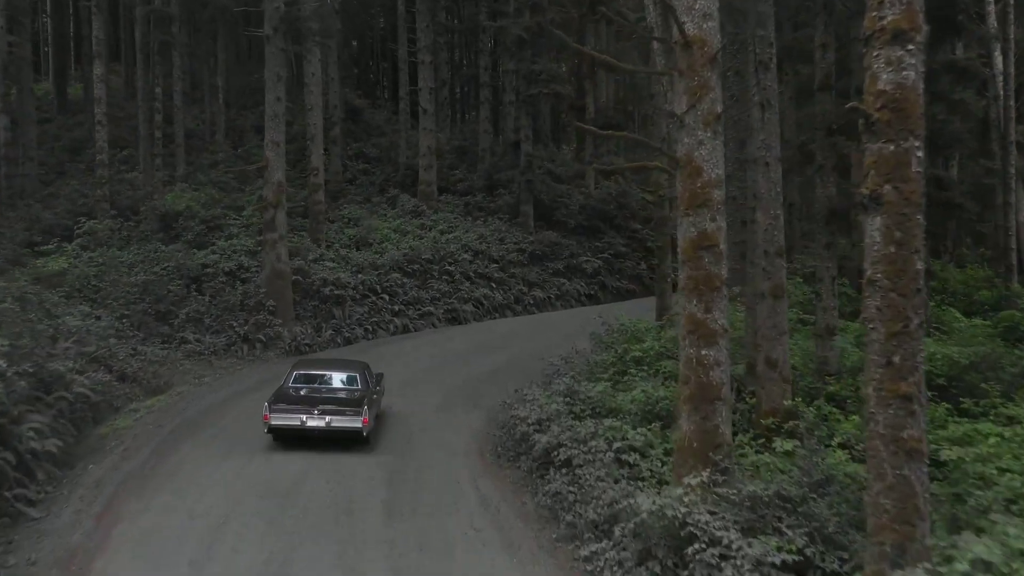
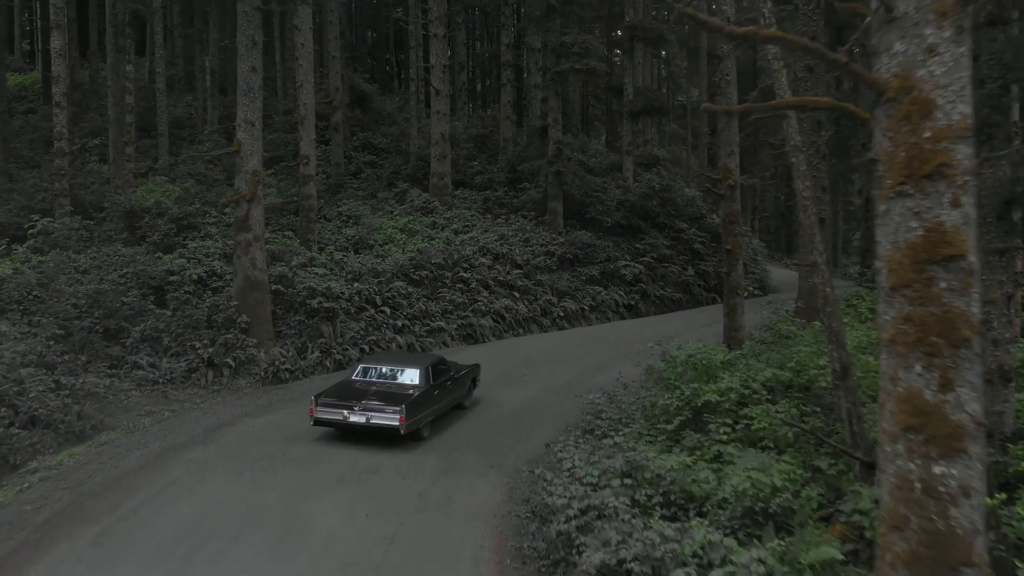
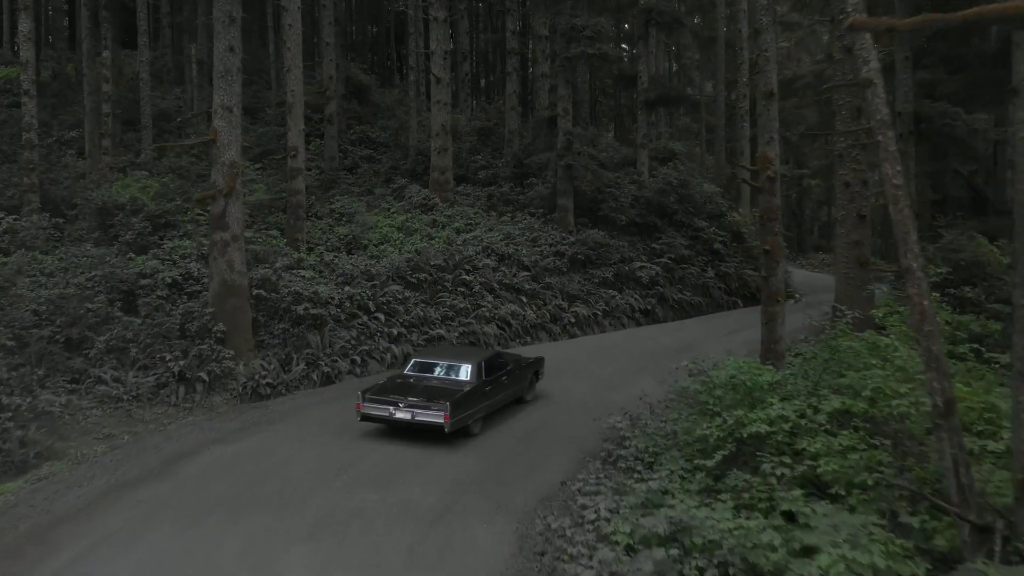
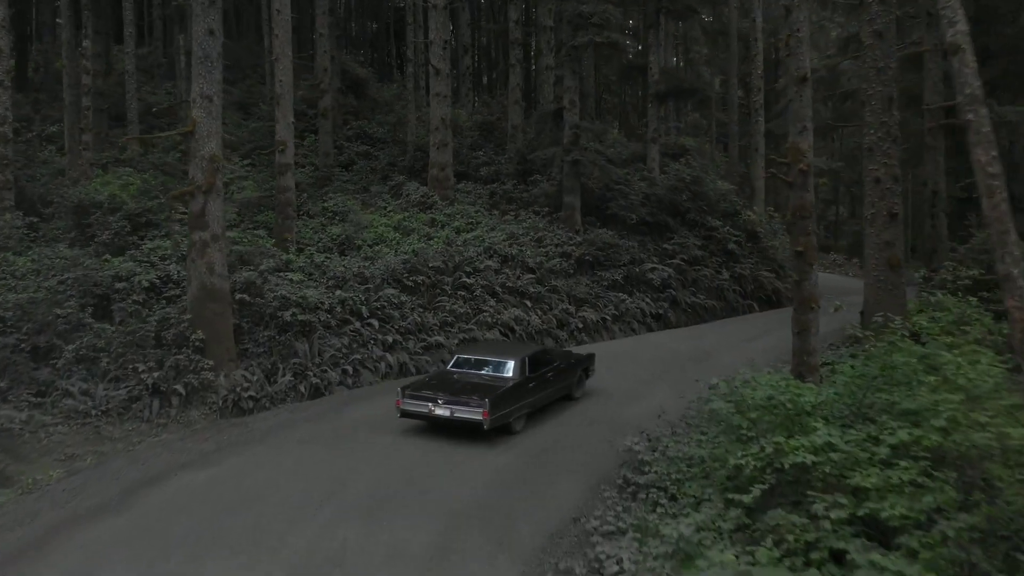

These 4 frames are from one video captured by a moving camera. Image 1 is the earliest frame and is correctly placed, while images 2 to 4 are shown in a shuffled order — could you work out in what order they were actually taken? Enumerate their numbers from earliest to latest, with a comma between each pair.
2, 3, 4
